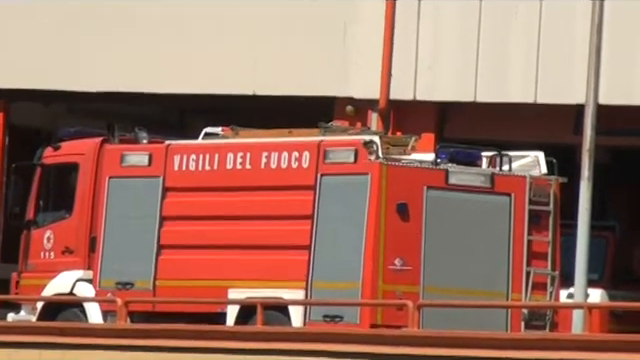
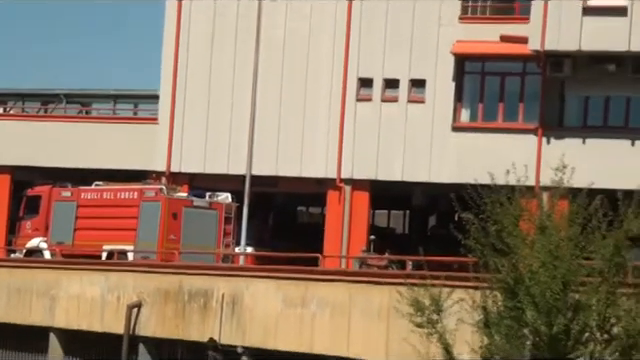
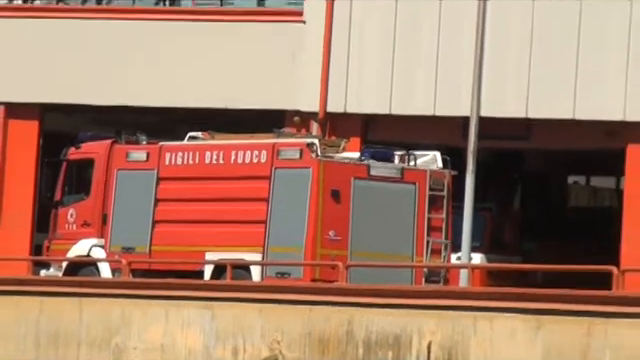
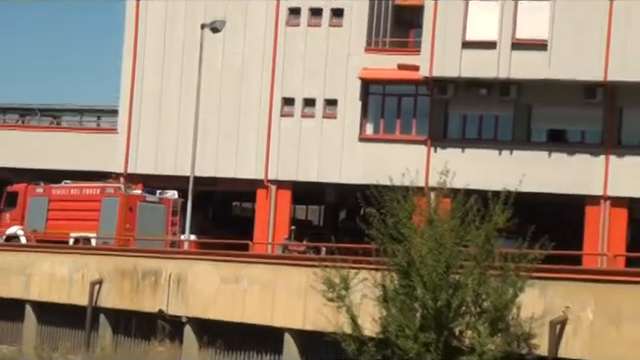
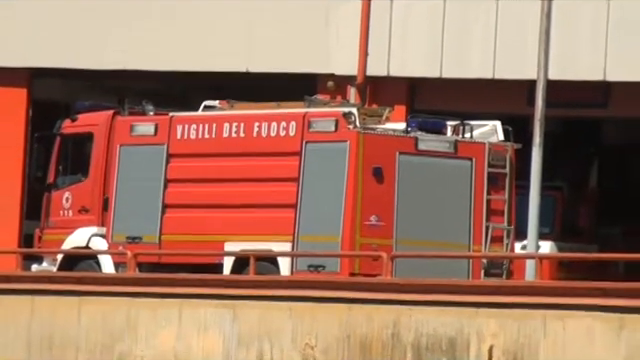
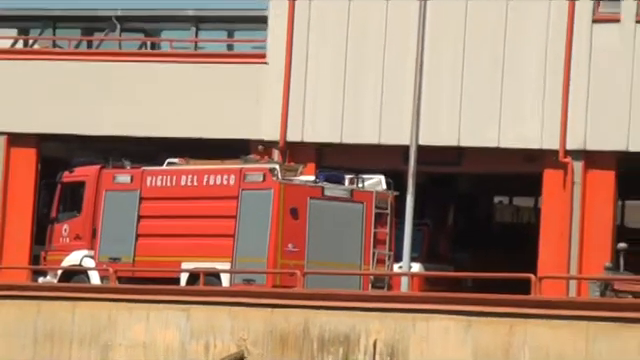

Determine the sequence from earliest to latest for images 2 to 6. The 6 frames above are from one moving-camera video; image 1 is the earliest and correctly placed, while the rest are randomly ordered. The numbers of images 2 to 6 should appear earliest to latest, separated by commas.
5, 3, 6, 2, 4
